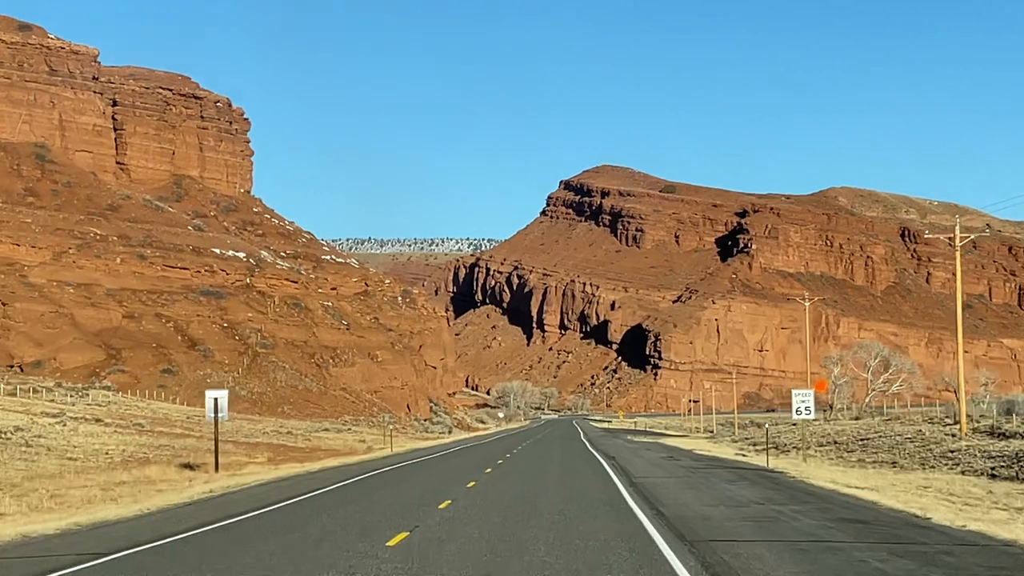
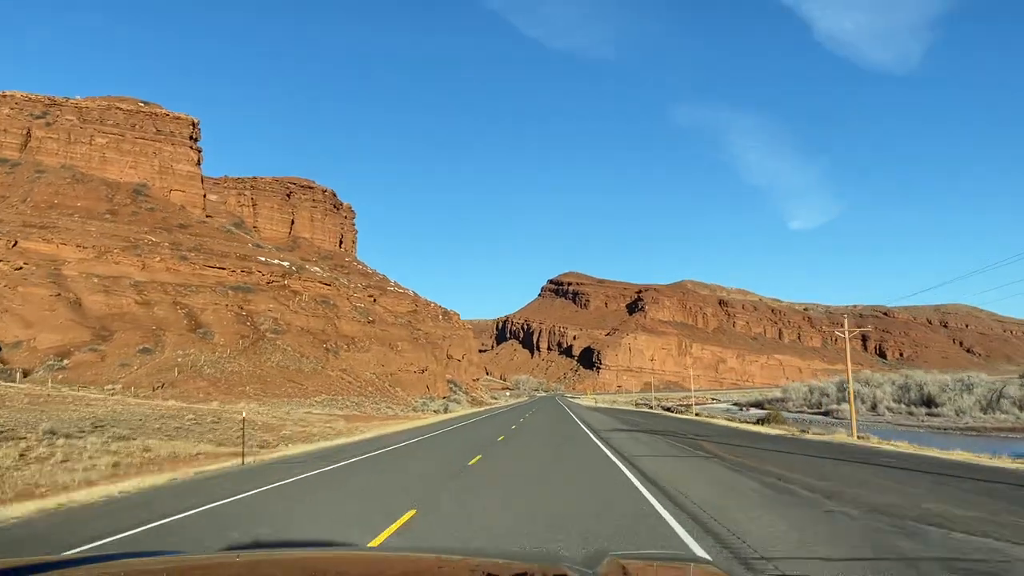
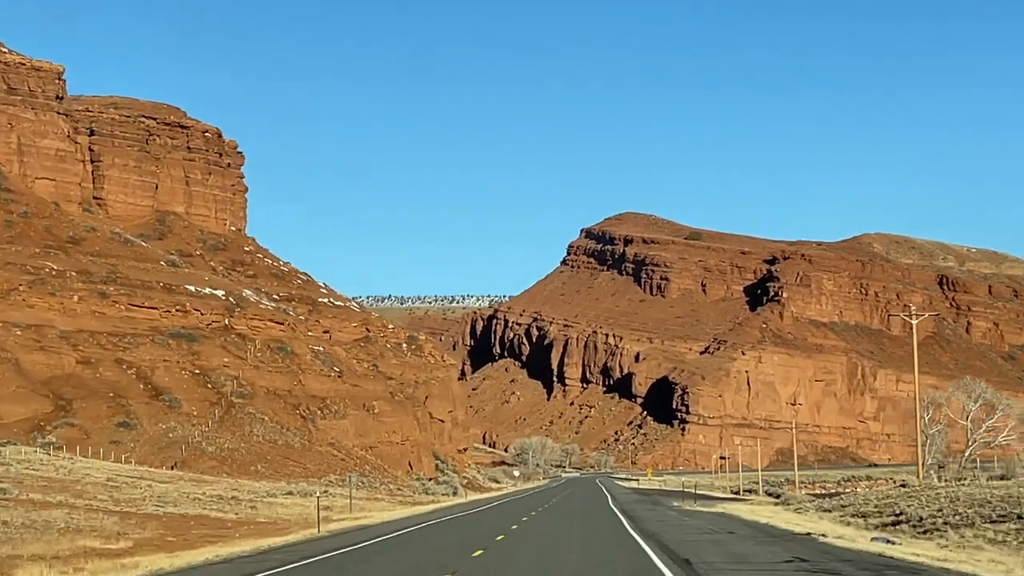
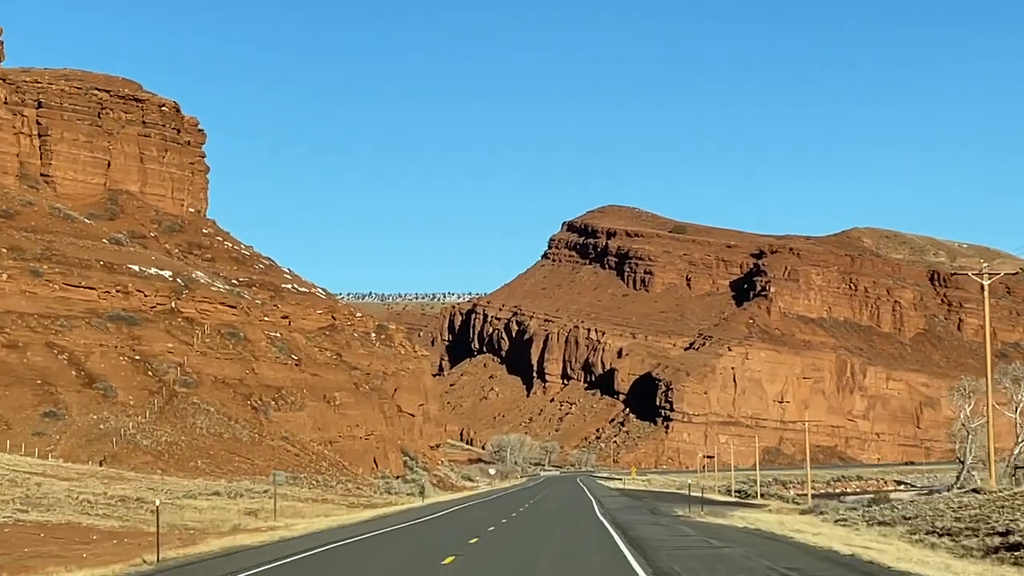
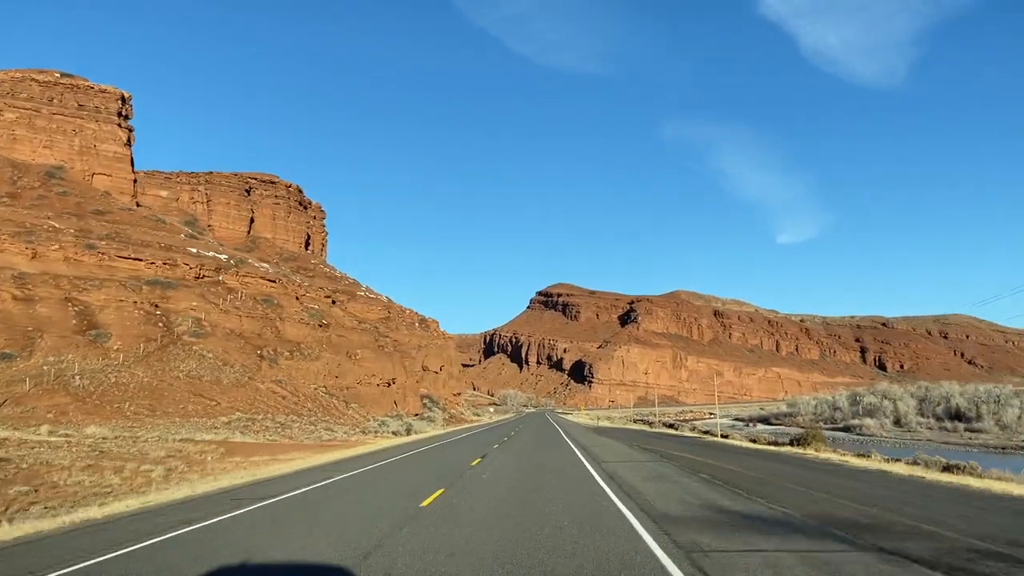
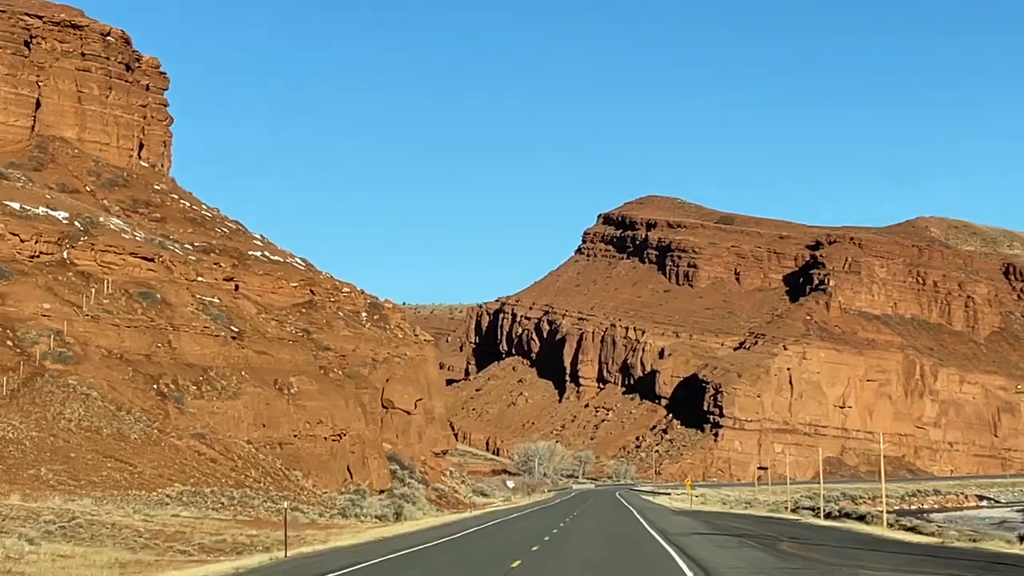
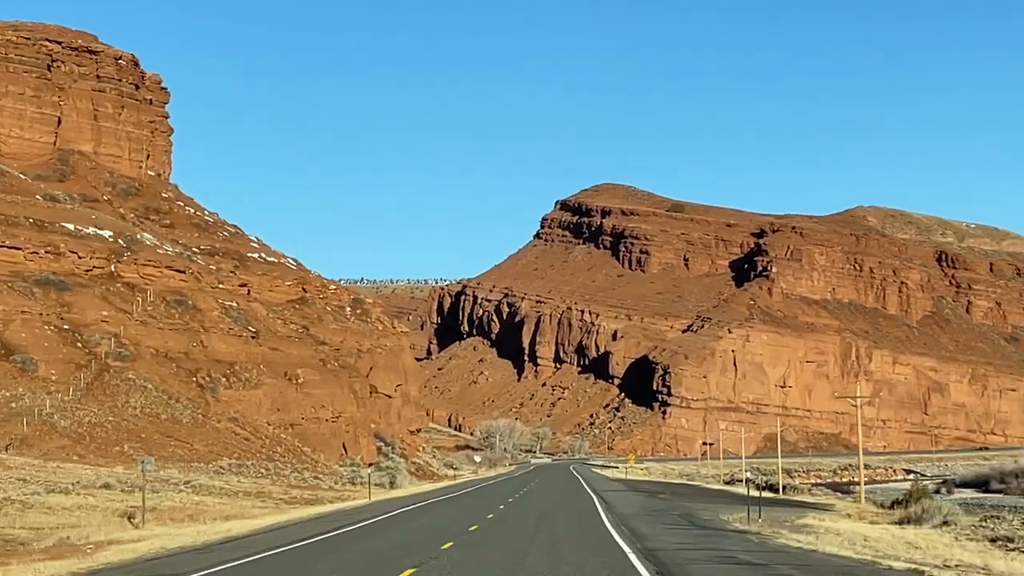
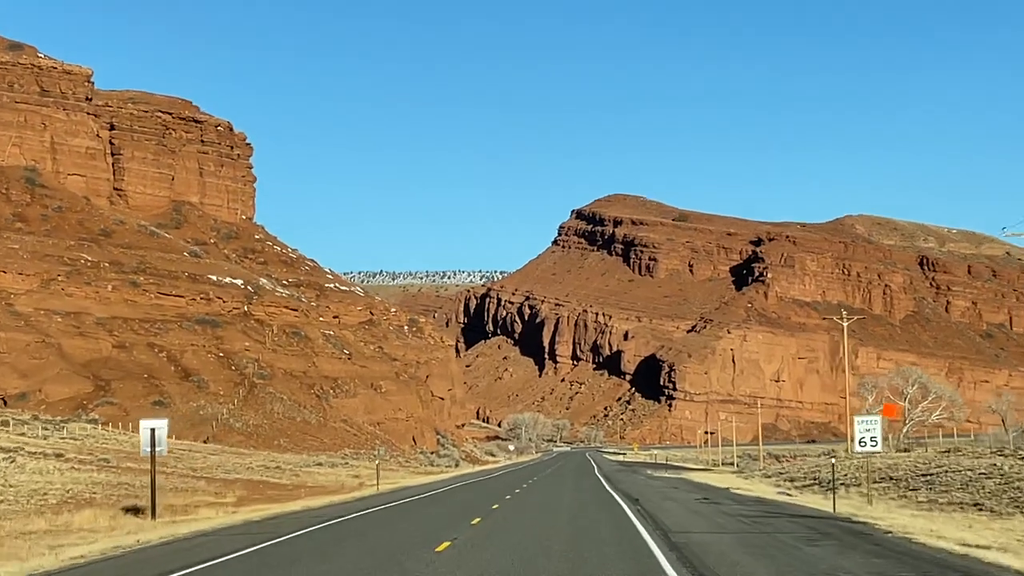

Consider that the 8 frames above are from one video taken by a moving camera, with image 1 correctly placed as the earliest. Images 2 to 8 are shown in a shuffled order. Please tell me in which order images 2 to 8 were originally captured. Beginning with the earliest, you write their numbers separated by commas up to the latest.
8, 3, 4, 7, 6, 2, 5
